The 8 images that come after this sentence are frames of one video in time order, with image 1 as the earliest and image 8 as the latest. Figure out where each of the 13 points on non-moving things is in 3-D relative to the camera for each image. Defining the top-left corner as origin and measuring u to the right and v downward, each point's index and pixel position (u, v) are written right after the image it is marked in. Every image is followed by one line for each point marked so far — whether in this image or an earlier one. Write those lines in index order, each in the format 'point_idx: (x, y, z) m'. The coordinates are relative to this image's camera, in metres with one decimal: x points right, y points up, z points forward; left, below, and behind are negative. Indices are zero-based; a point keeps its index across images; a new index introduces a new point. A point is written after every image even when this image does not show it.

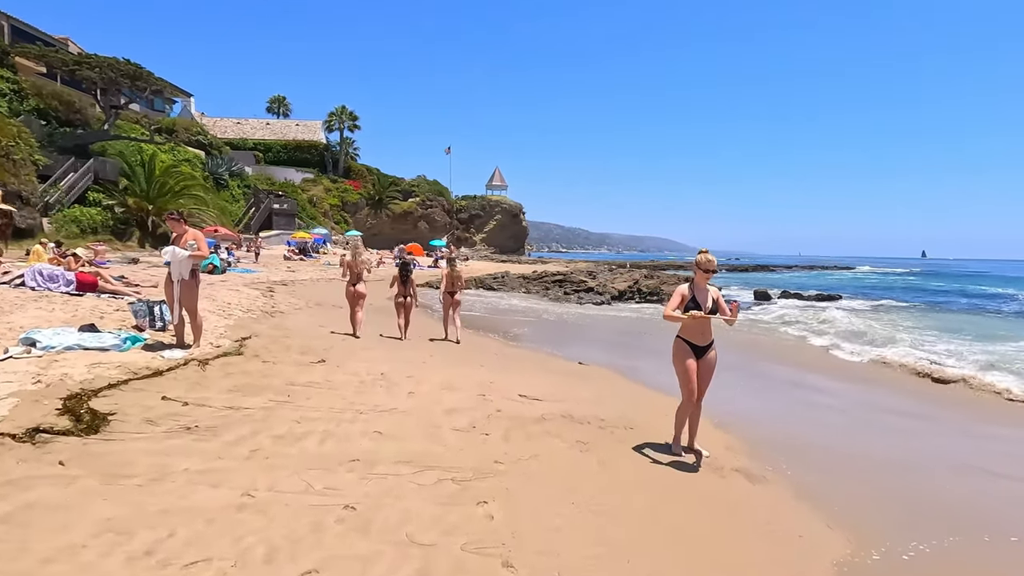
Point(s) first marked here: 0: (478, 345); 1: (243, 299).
0: (-0.7, -1.0, +9.8) m
1: (-6.0, -0.3, +11.8) m
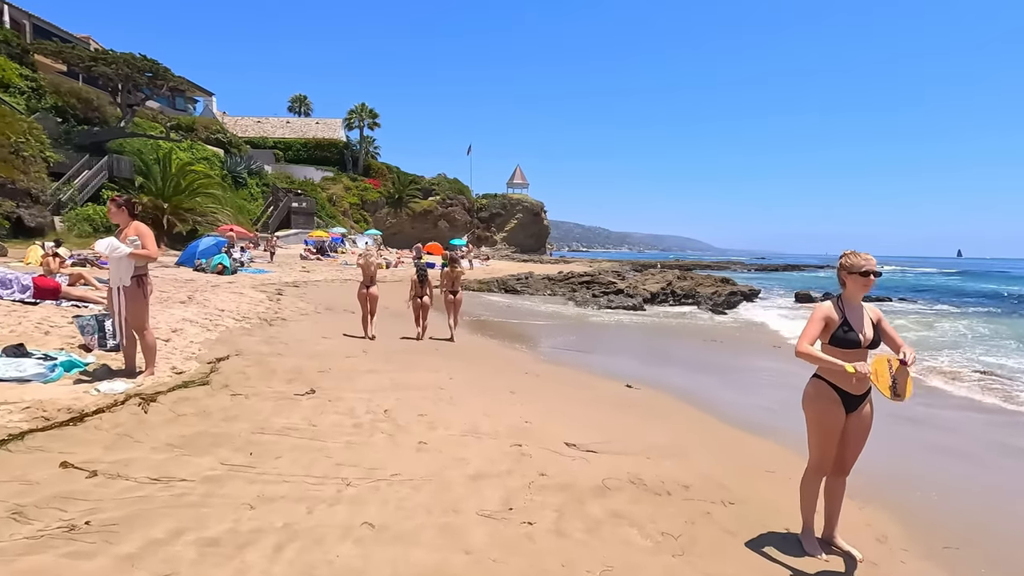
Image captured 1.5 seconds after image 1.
0: (-0.2, -1.1, +8.4) m
1: (-5.4, -0.3, +10.7) m
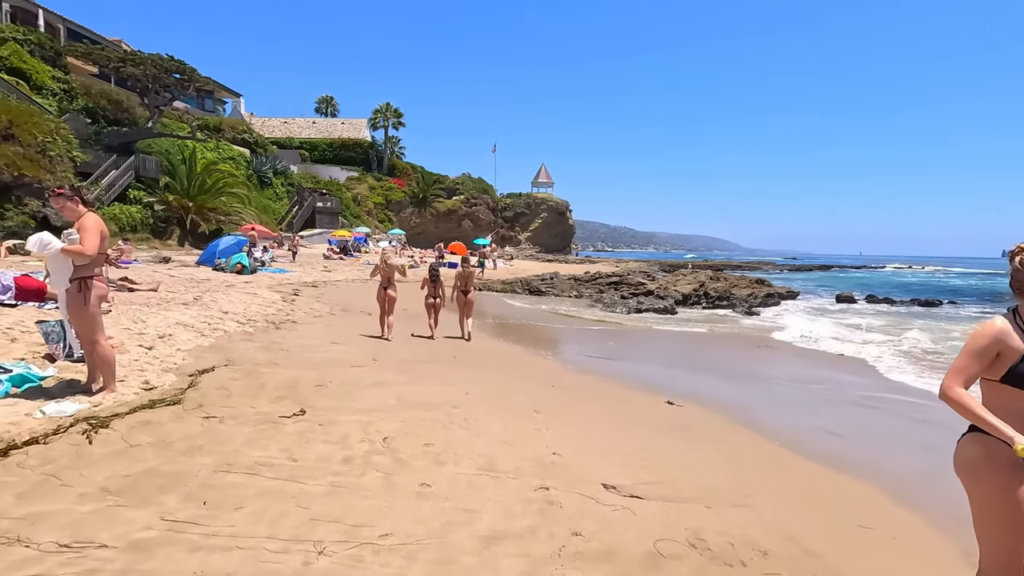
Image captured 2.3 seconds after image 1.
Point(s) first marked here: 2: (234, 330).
0: (+0.2, -1.2, +7.6) m
1: (-4.9, -0.4, +10.1) m
2: (-3.8, -0.6, +7.3) m
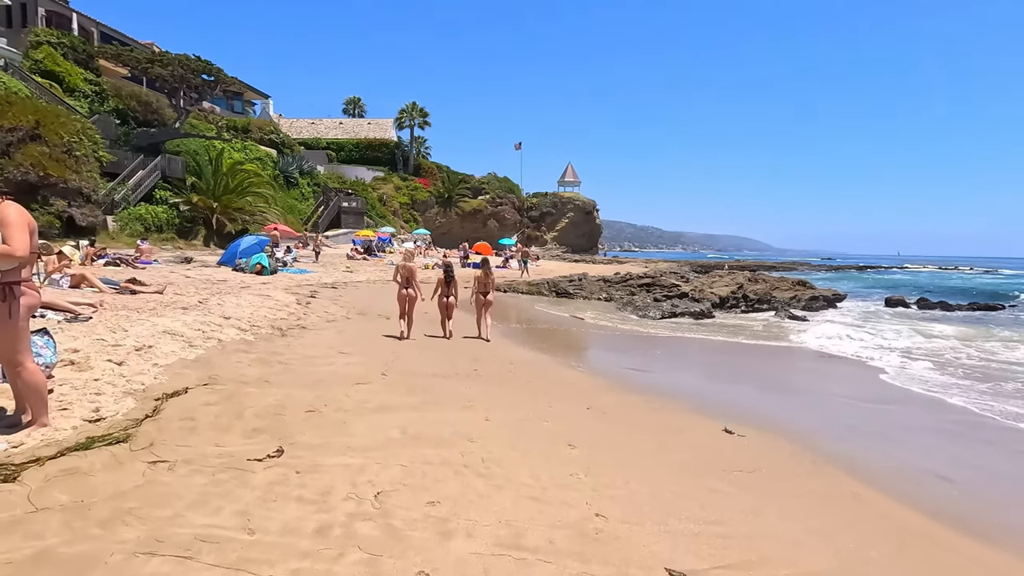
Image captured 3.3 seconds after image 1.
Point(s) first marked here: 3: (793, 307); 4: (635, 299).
0: (+0.5, -1.2, +6.7) m
1: (-4.5, -0.4, +9.4) m
2: (-3.5, -0.6, +6.6) m
3: (+10.2, -0.7, +19.3) m
4: (+4.5, -0.4, +19.3) m
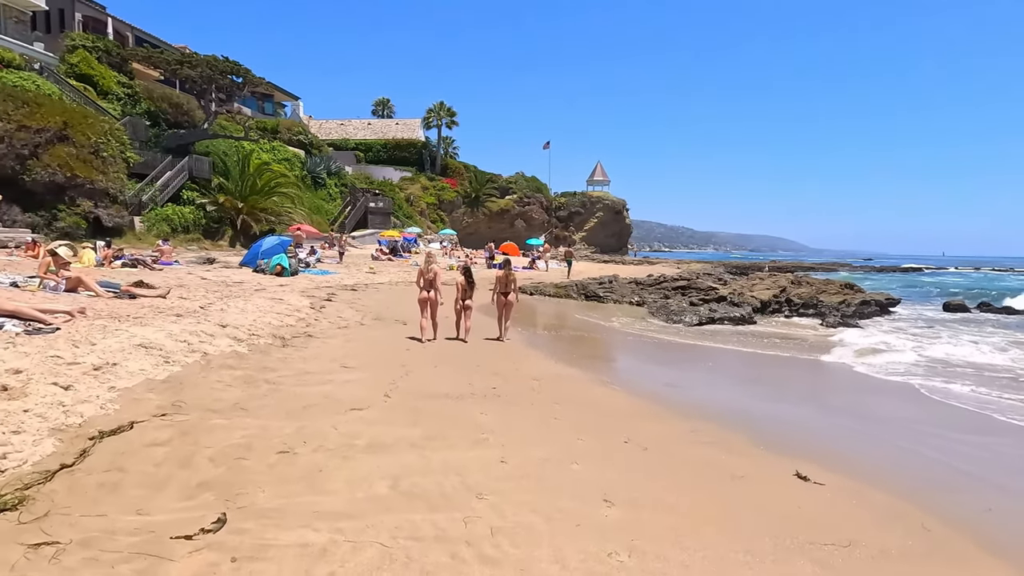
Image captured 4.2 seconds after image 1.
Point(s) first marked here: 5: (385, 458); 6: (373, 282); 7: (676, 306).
0: (+0.8, -1.3, +5.7) m
1: (-4.1, -0.5, +8.8) m
2: (-3.2, -0.7, +5.9) m
3: (+11.1, -0.8, +17.9) m
4: (+5.4, -0.5, +18.2) m
5: (-0.9, -1.1, +3.6) m
6: (-5.1, +0.2, +19.3) m
7: (+5.4, -0.6, +17.5) m
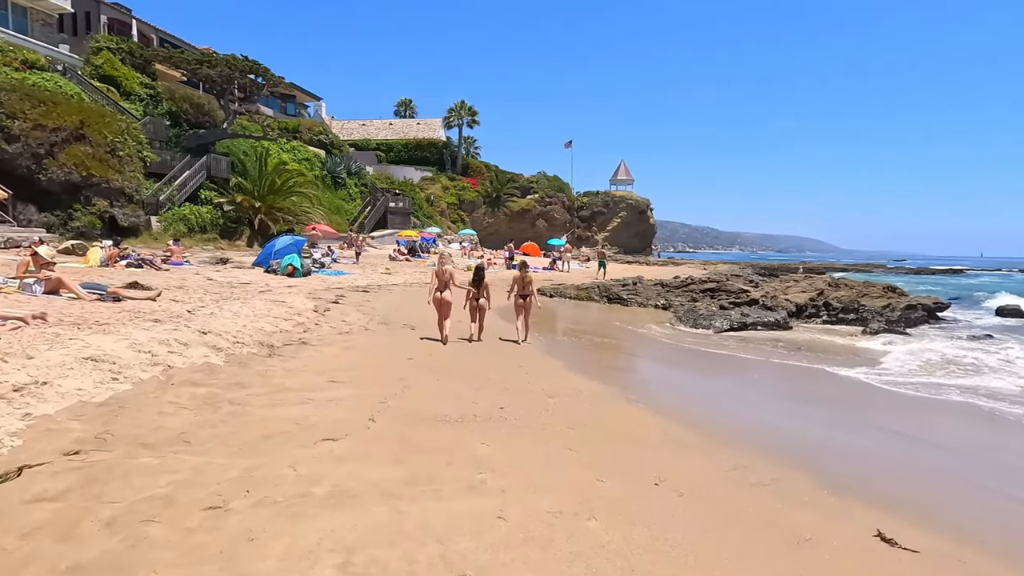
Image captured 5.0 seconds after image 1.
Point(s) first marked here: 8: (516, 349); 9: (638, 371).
0: (+0.9, -1.4, +4.9) m
1: (-3.8, -0.5, +8.1) m
2: (-3.1, -0.7, +5.1) m
3: (+11.7, -0.9, +16.5) m
4: (+6.0, -0.6, +17.1) m
5: (-0.9, -1.2, +2.8) m
6: (-4.4, +0.2, +18.7) m
7: (+6.0, -0.7, +16.4) m
8: (+0.1, -1.1, +9.6) m
9: (+2.2, -1.4, +9.0) m
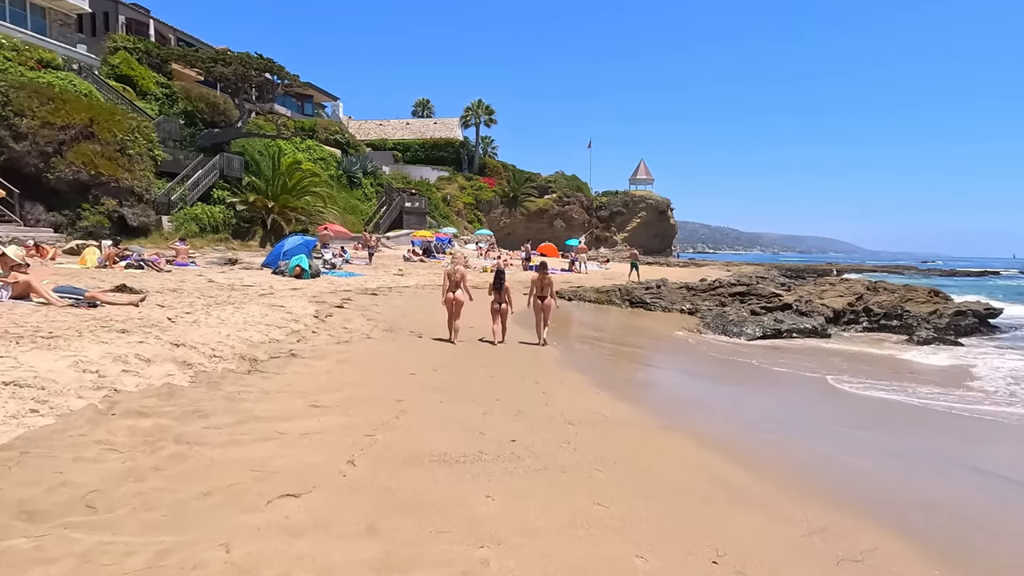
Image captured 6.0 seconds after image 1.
0: (+1.0, -1.4, +3.9) m
1: (-3.6, -0.6, +7.3) m
2: (-3.0, -0.8, +4.3) m
3: (+12.2, -1.0, +15.3) m
4: (+6.5, -0.7, +16.0) m
5: (-0.8, -1.2, +1.9) m
6: (-3.9, +0.1, +17.9) m
7: (+6.4, -0.8, +15.3) m
8: (+0.3, -1.2, +8.7) m
9: (+2.5, -1.5, +8.1) m
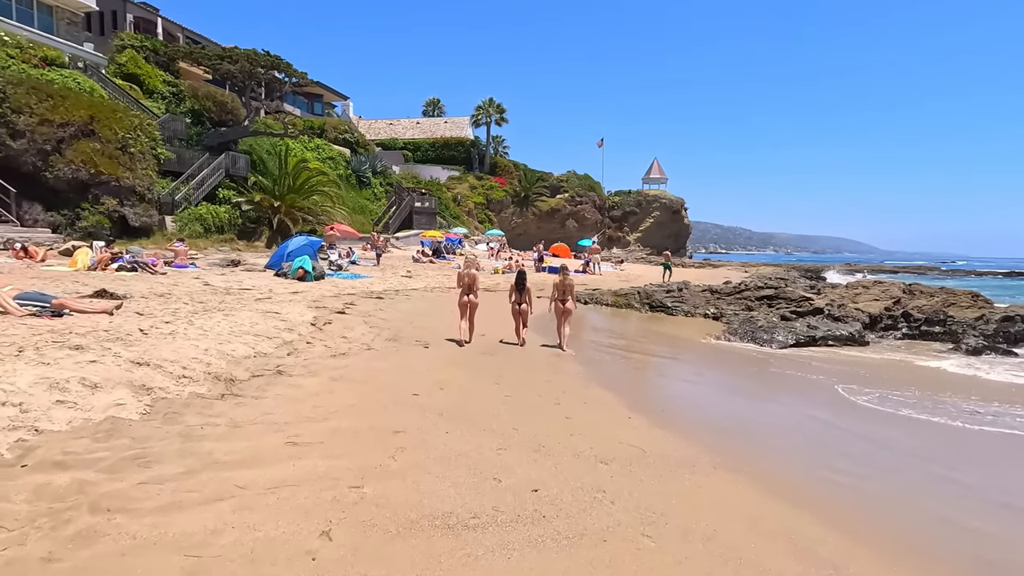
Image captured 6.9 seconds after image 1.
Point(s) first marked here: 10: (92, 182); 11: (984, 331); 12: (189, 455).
0: (+1.1, -1.5, +3.0) m
1: (-3.4, -0.7, +6.5) m
2: (-2.9, -0.9, +3.5) m
3: (+12.5, -1.1, +14.1) m
4: (+6.9, -0.8, +15.0) m
5: (-0.7, -1.3, +1.0) m
6: (-3.4, 0.0, +17.1) m
7: (+6.8, -0.9, +14.3) m
8: (+0.6, -1.3, +7.8) m
9: (+2.7, -1.6, +7.1) m
10: (-15.1, +3.8, +19.1) m
11: (+12.6, -1.2, +14.2) m
12: (-2.1, -1.1, +3.5) m
